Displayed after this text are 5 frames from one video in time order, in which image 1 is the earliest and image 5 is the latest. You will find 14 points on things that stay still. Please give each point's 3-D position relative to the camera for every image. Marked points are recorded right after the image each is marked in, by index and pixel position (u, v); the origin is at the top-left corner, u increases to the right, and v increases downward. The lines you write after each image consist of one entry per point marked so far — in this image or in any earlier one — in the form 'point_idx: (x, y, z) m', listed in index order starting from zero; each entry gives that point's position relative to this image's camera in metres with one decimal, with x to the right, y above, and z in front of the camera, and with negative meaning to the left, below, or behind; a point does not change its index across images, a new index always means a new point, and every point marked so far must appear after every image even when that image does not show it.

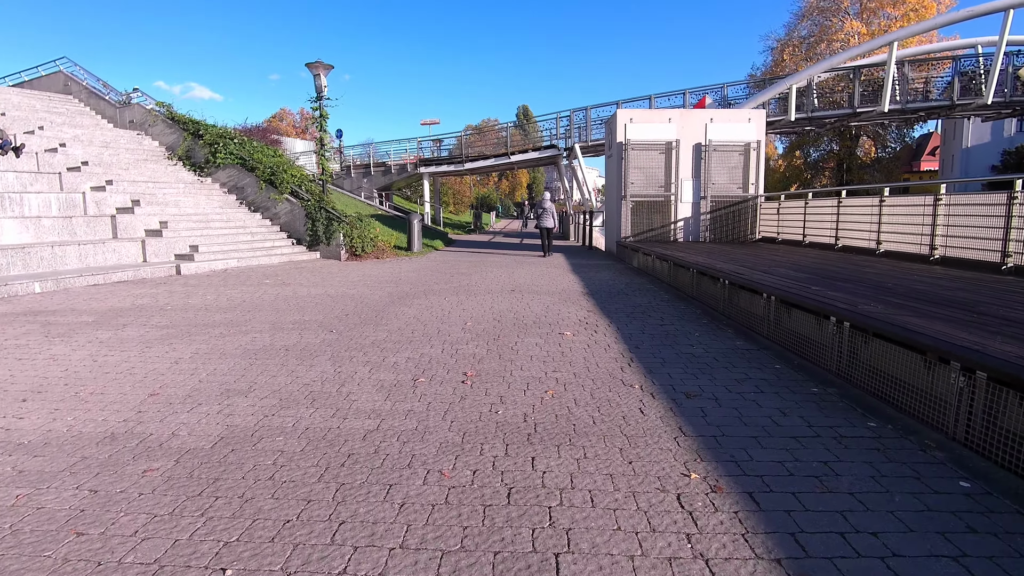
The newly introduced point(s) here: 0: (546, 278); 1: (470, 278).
0: (+0.6, +0.2, +12.7) m
1: (-0.8, +0.2, +12.4) m
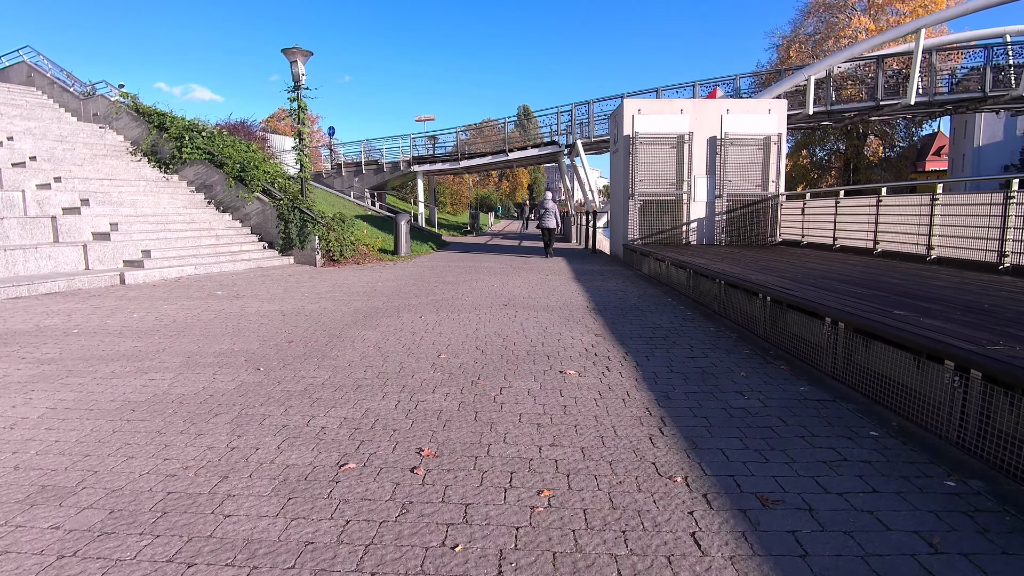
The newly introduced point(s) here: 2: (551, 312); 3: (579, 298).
0: (+0.5, 0.0, +11.0) m
1: (-0.9, 0.0, +10.7) m
2: (+0.5, -0.3, +8.4) m
3: (+1.0, -0.1, +9.8) m
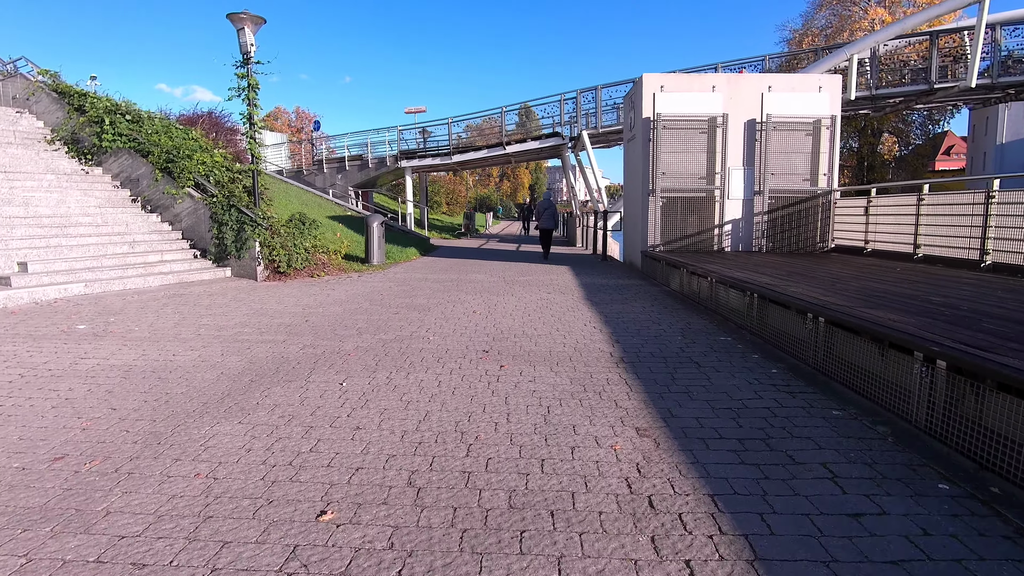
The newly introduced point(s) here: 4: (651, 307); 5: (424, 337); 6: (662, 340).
0: (+0.4, -0.3, +7.9) m
1: (-1.0, -0.3, +7.6) m
2: (+0.3, -0.6, +5.4) m
3: (+0.9, -0.5, +6.8) m
4: (+1.9, -0.2, +9.2) m
5: (-0.9, -0.5, +6.6) m
6: (+1.4, -0.5, +6.5) m
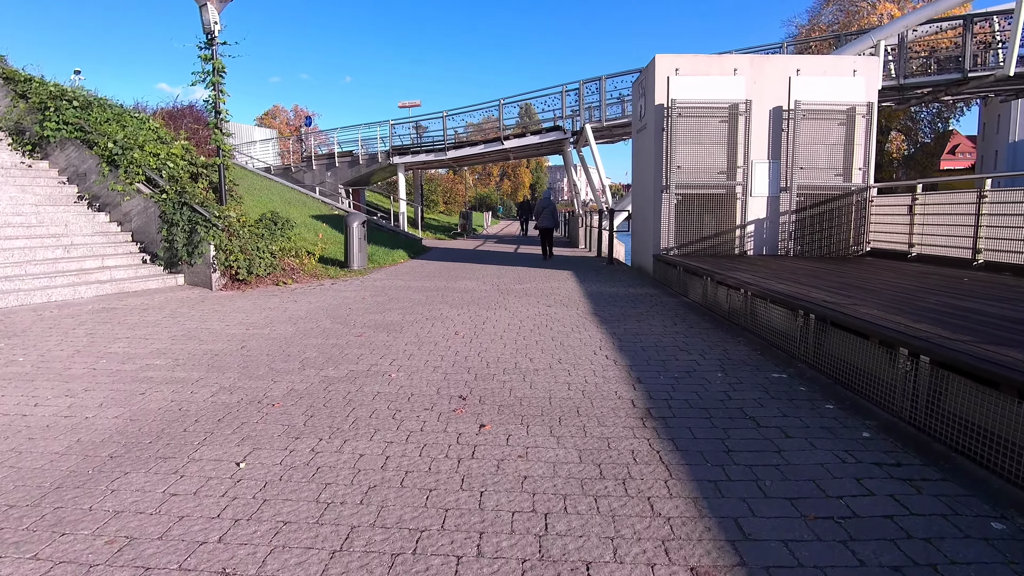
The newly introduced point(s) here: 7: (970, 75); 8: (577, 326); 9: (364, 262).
0: (+0.3, -0.5, +6.4) m
1: (-1.1, -0.5, +6.1) m
2: (+0.3, -0.8, +3.8) m
3: (+0.8, -0.6, +5.2) m
4: (+1.8, -0.4, +7.6) m
5: (-0.9, -0.6, +5.0) m
6: (+1.3, -0.7, +5.0) m
7: (+12.7, +5.9, +18.9) m
8: (+0.7, -0.4, +7.4) m
9: (-2.9, +0.5, +13.5) m
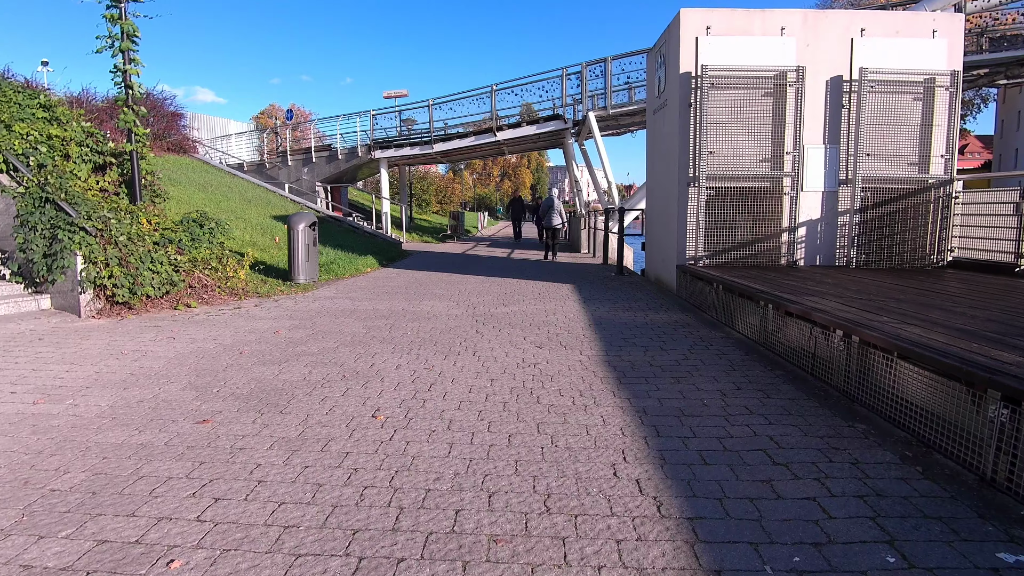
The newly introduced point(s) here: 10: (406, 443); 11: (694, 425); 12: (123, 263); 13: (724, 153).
0: (+0.1, -0.8, +3.7) m
1: (-1.3, -0.8, +3.4) m
2: (0.0, -1.1, +1.1) m
3: (+0.5, -0.9, +2.6) m
4: (+1.6, -0.7, +4.9) m
5: (-1.2, -0.9, +2.3) m
6: (+1.1, -0.9, +2.3) m
7: (+12.5, +5.6, +16.2) m
8: (+0.5, -0.7, +4.7) m
9: (-3.2, +0.2, +10.8) m
10: (-0.5, -0.8, +3.4) m
11: (+1.0, -0.8, +3.7) m
12: (-4.3, +0.3, +7.7) m
13: (+3.0, +1.9, +9.5) m
